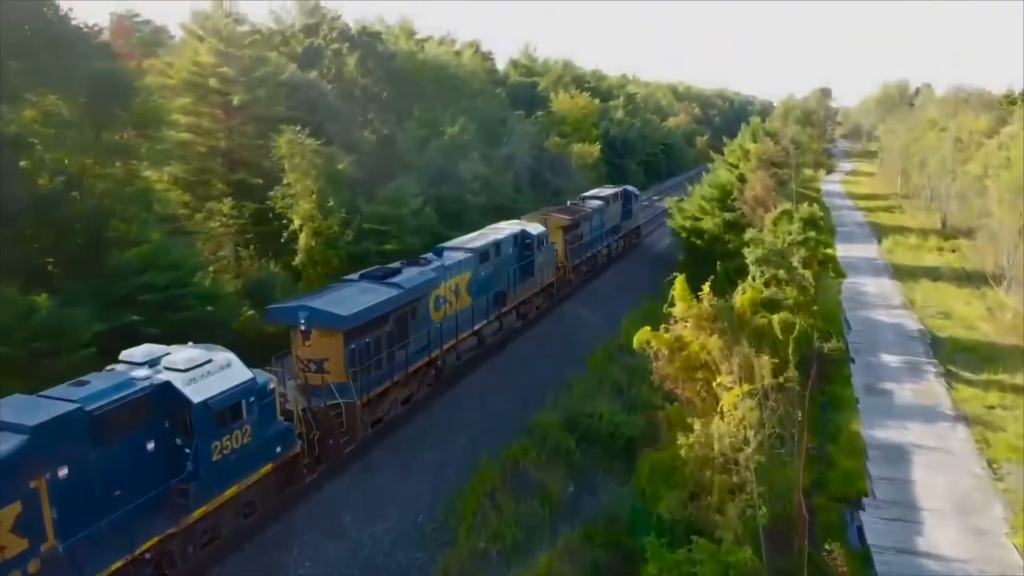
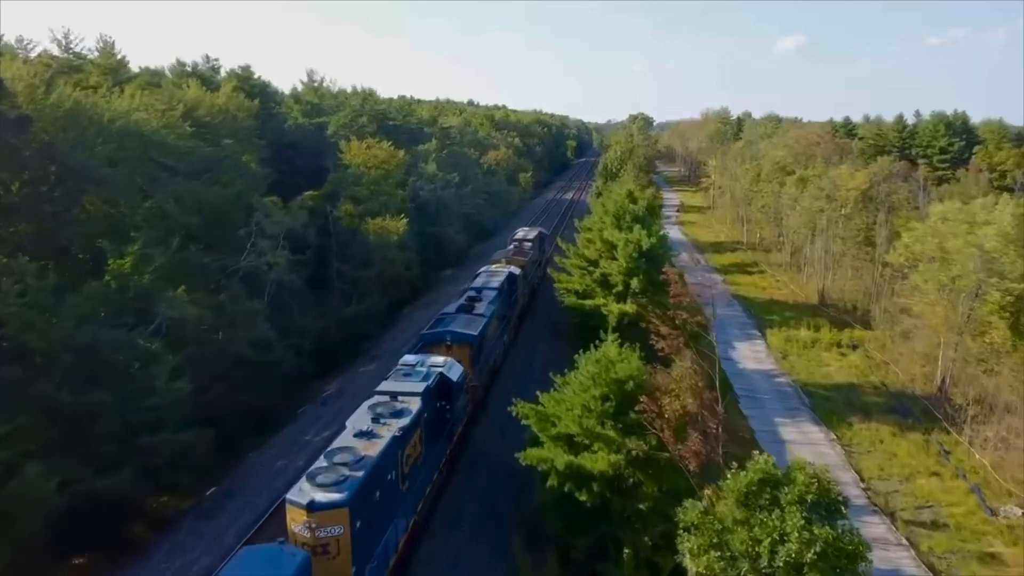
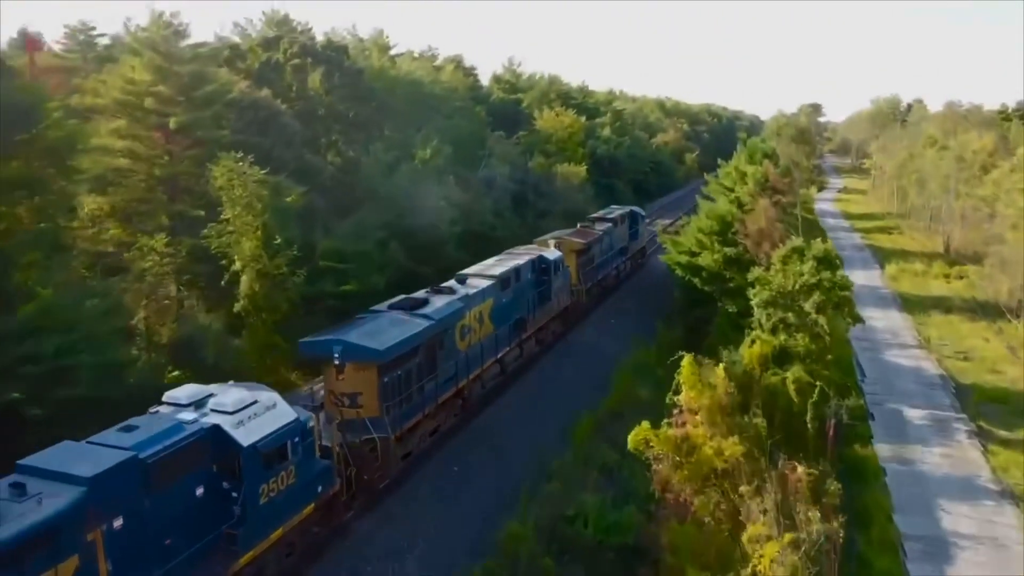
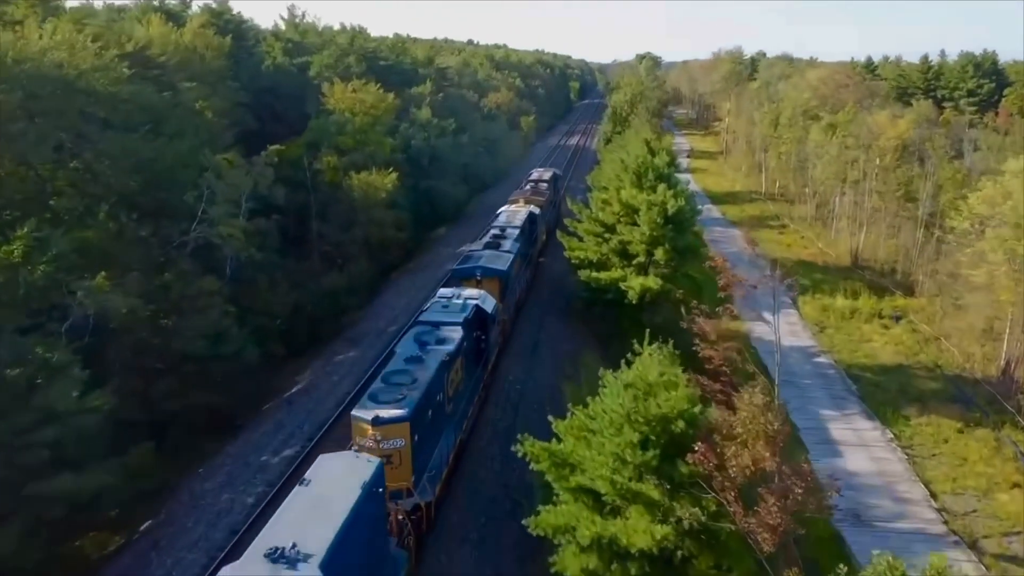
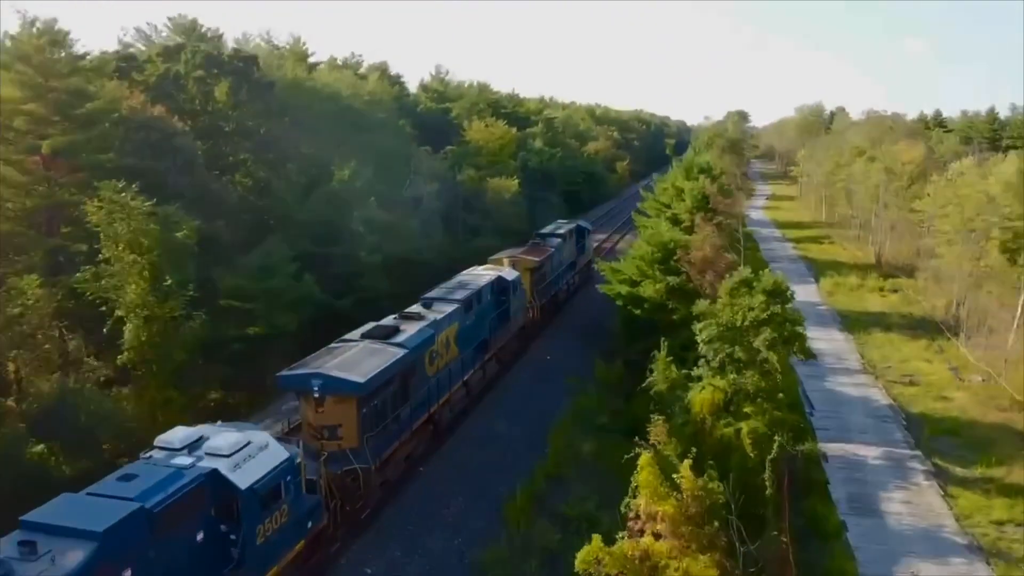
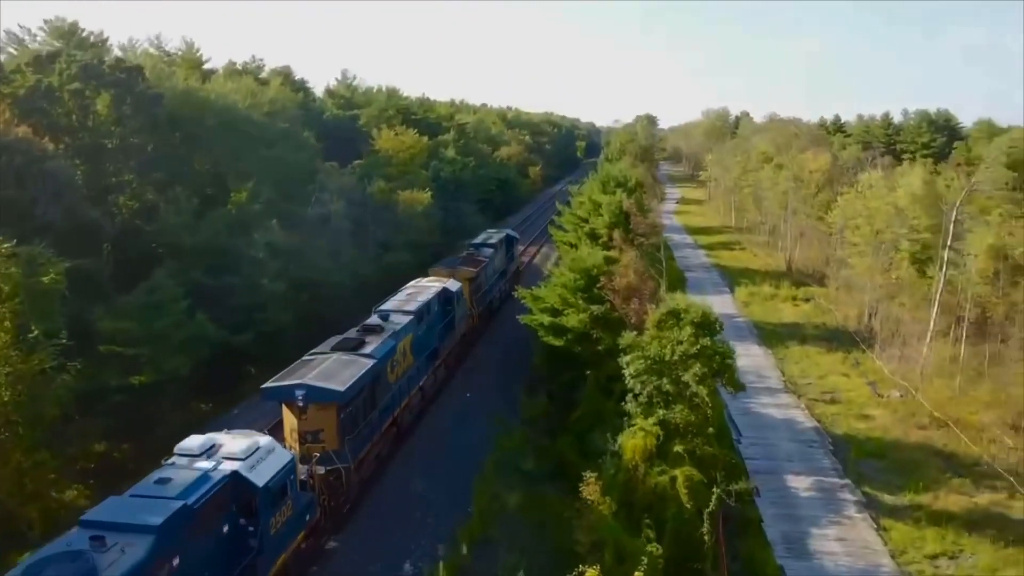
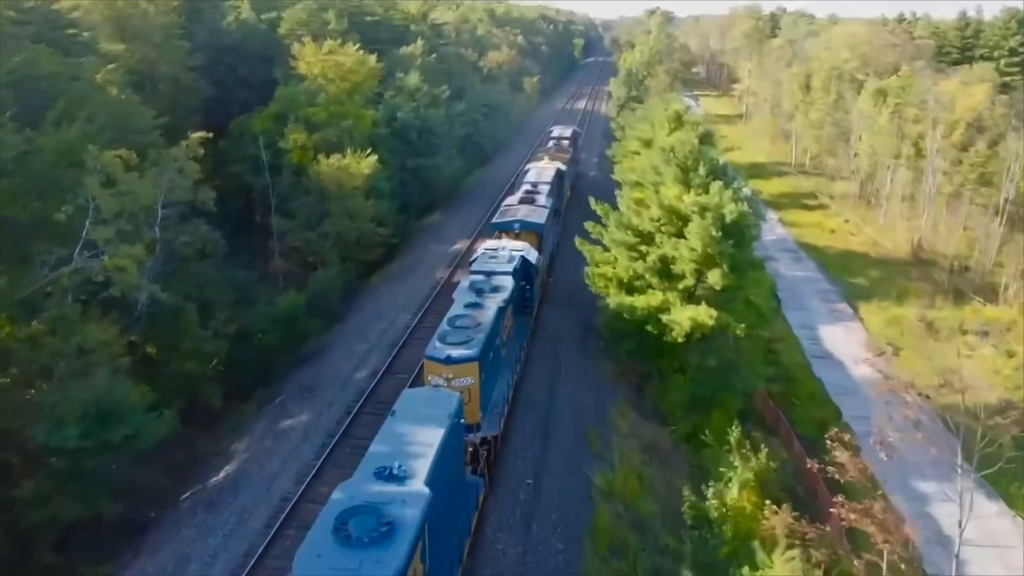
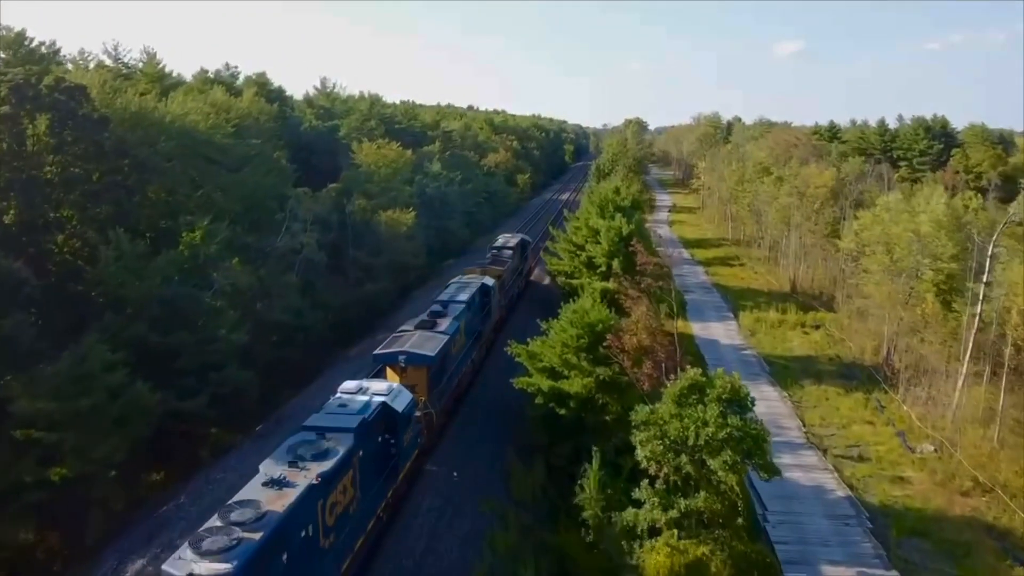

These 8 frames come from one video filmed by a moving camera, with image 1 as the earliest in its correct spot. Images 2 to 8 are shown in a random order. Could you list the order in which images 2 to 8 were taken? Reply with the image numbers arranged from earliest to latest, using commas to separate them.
3, 5, 6, 8, 2, 4, 7
